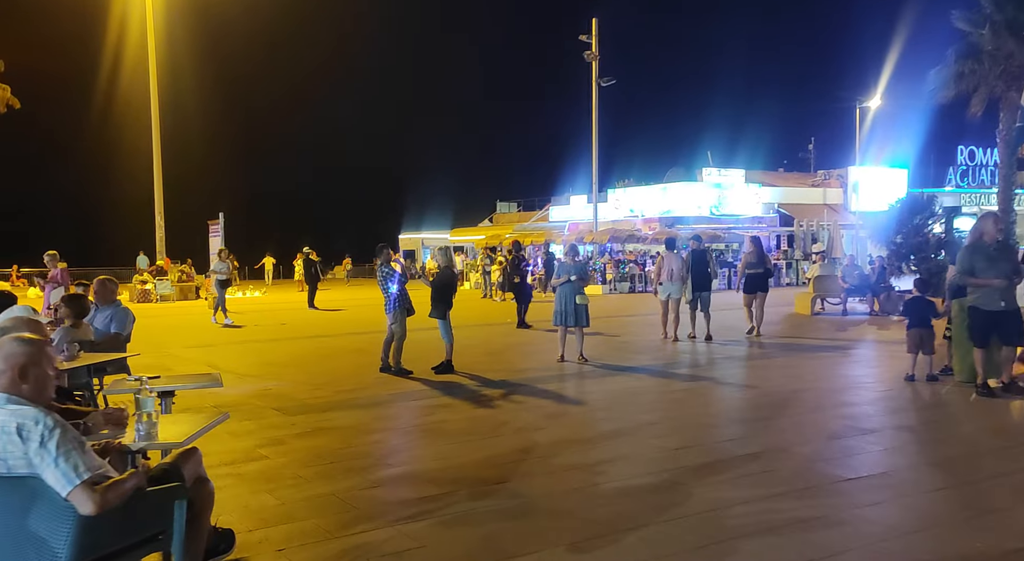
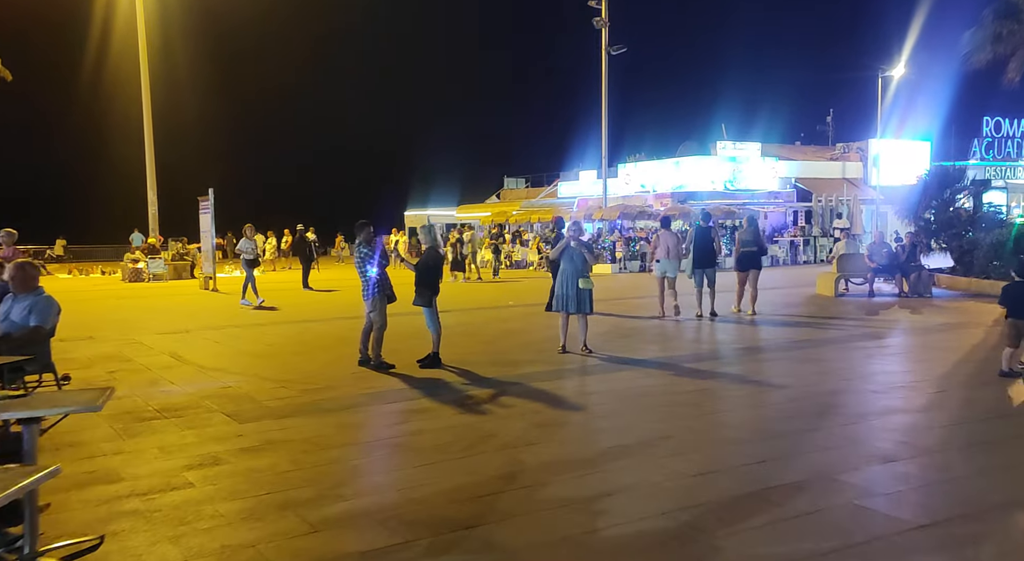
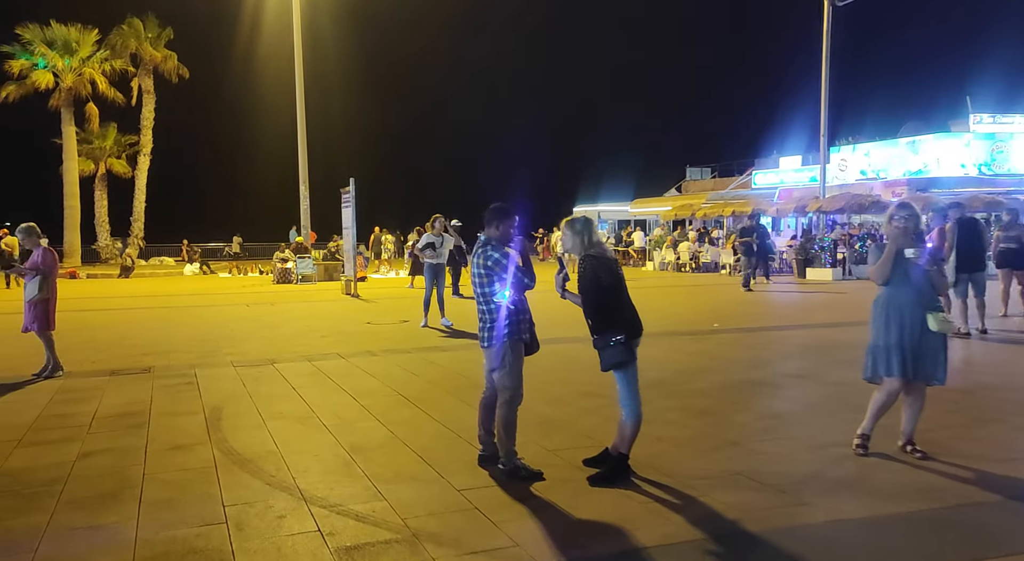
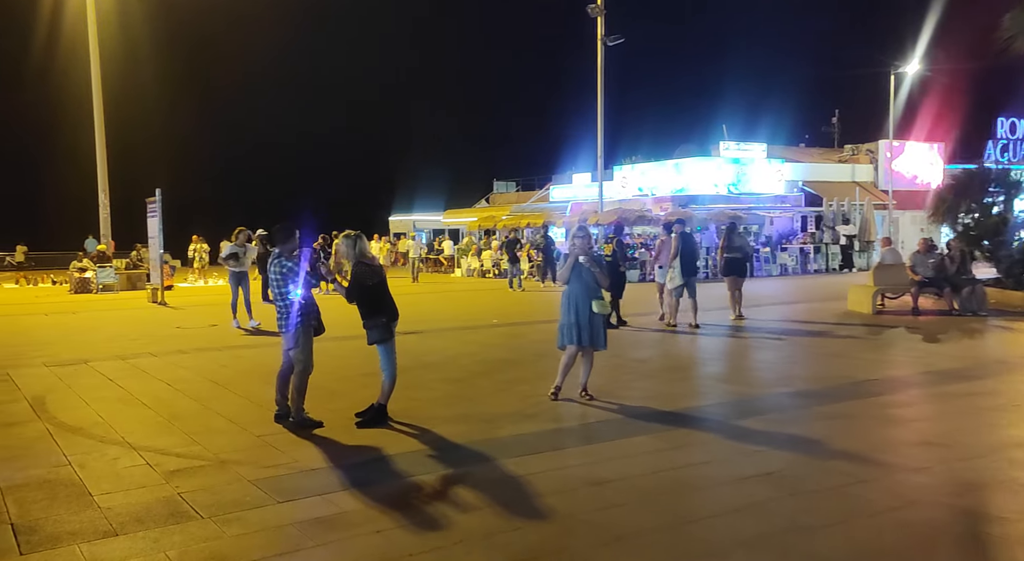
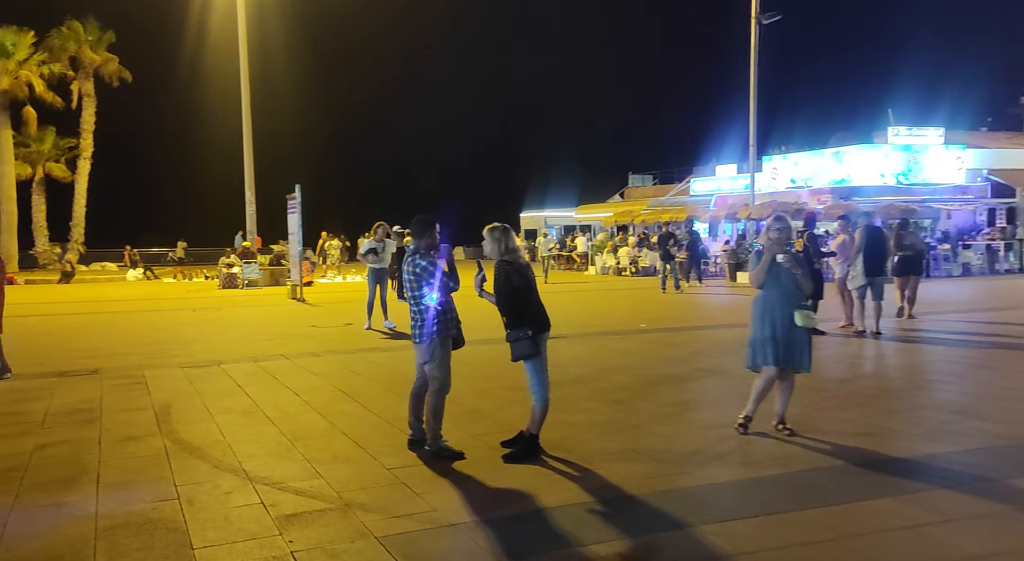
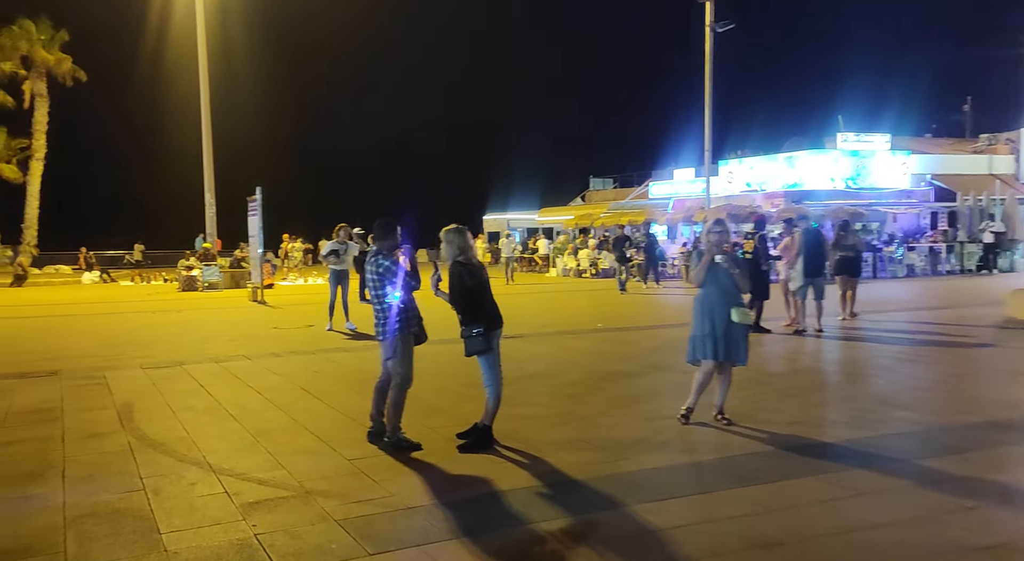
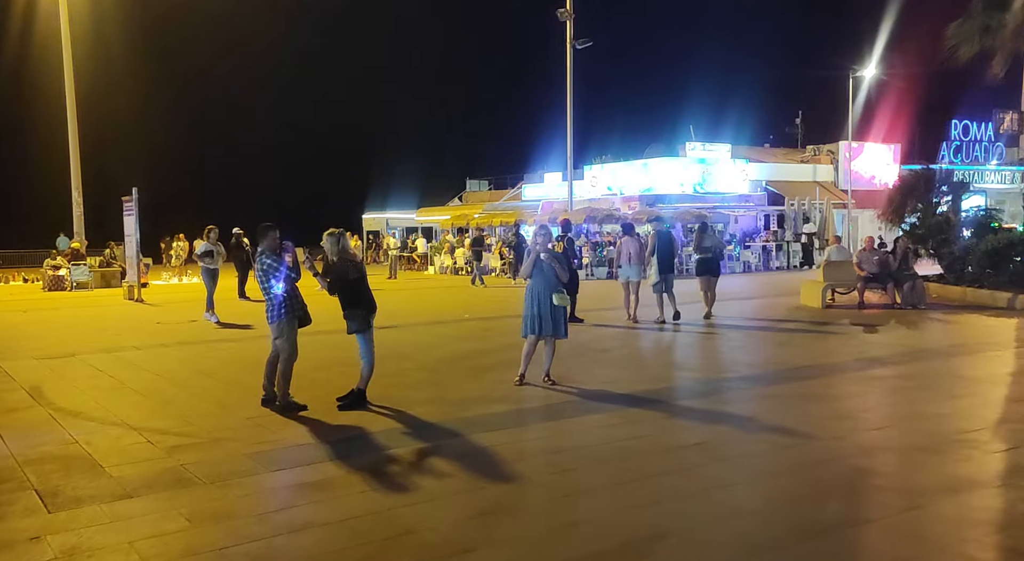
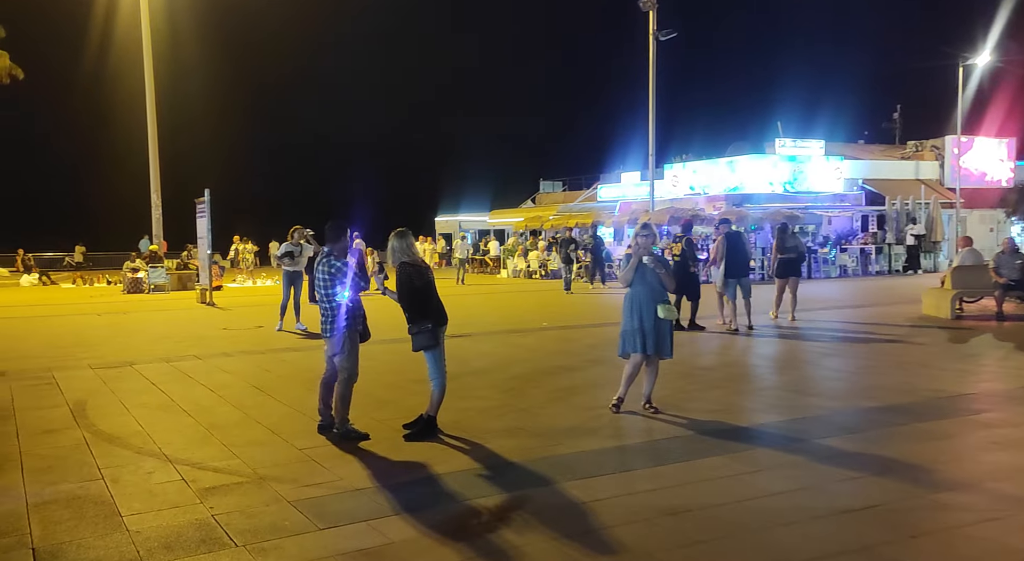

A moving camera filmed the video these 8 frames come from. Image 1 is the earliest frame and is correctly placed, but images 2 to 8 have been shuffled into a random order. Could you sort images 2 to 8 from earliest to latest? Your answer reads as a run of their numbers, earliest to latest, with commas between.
2, 7, 4, 8, 6, 5, 3
